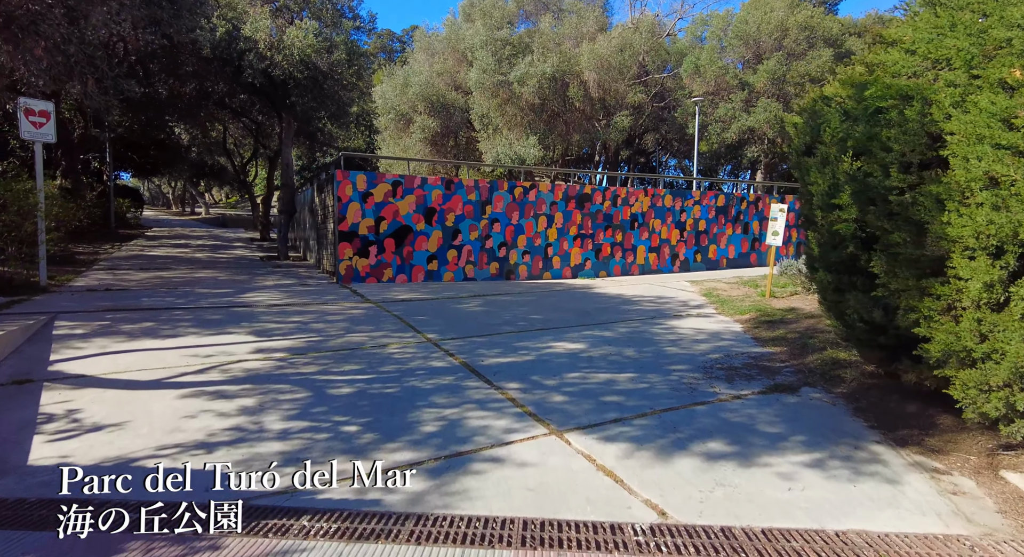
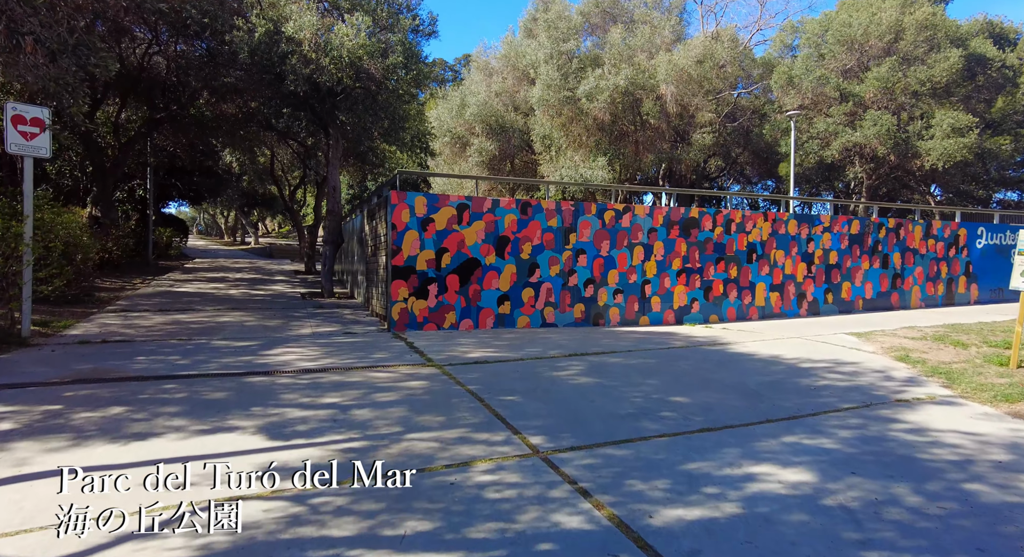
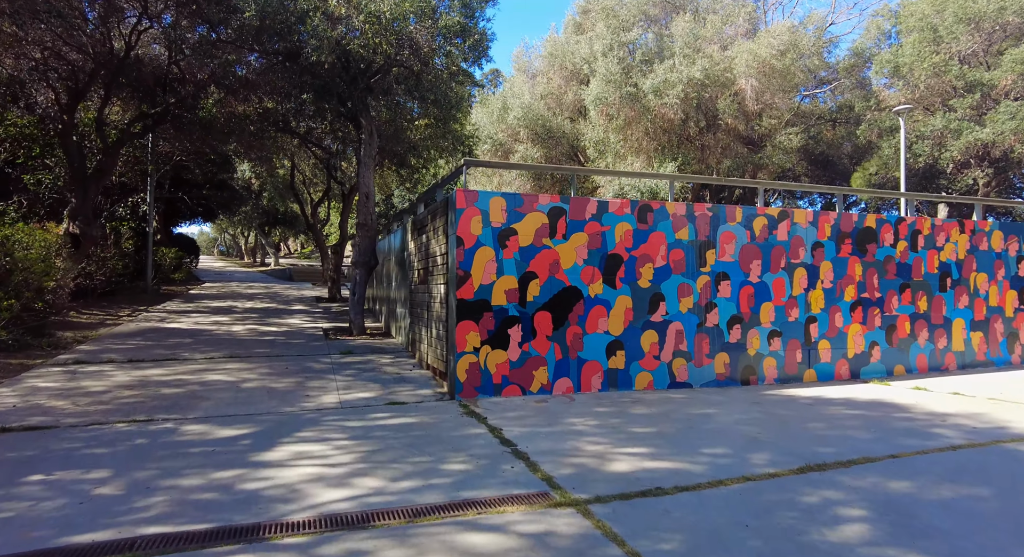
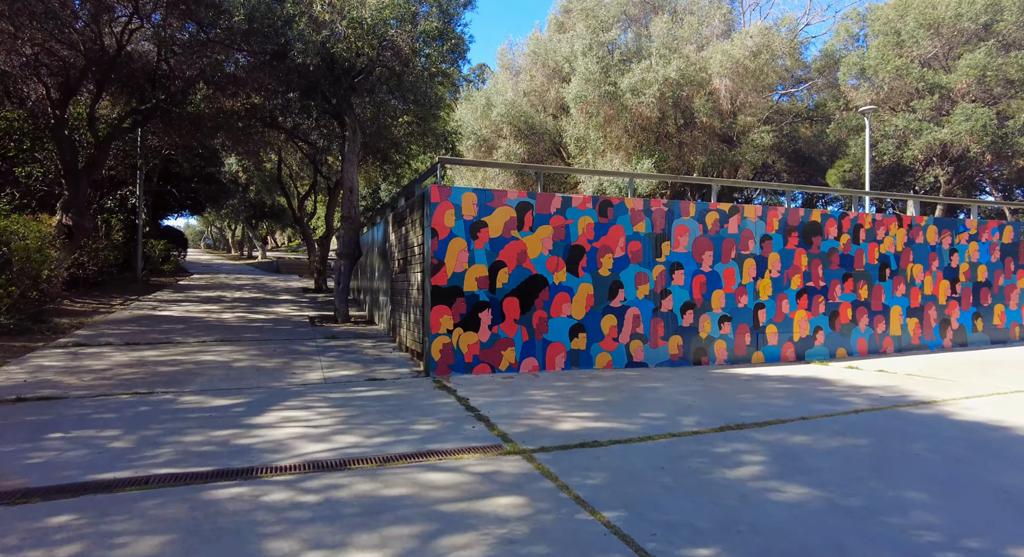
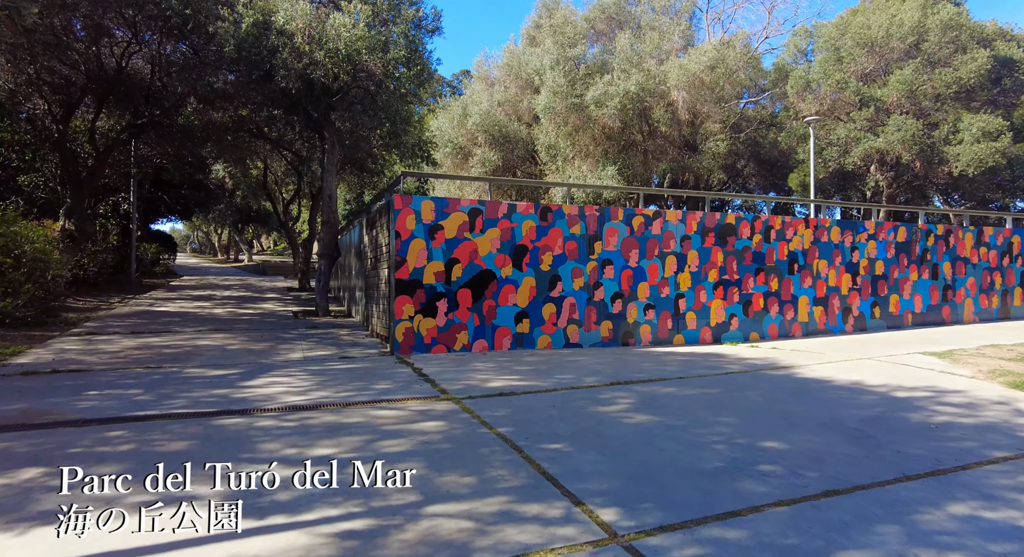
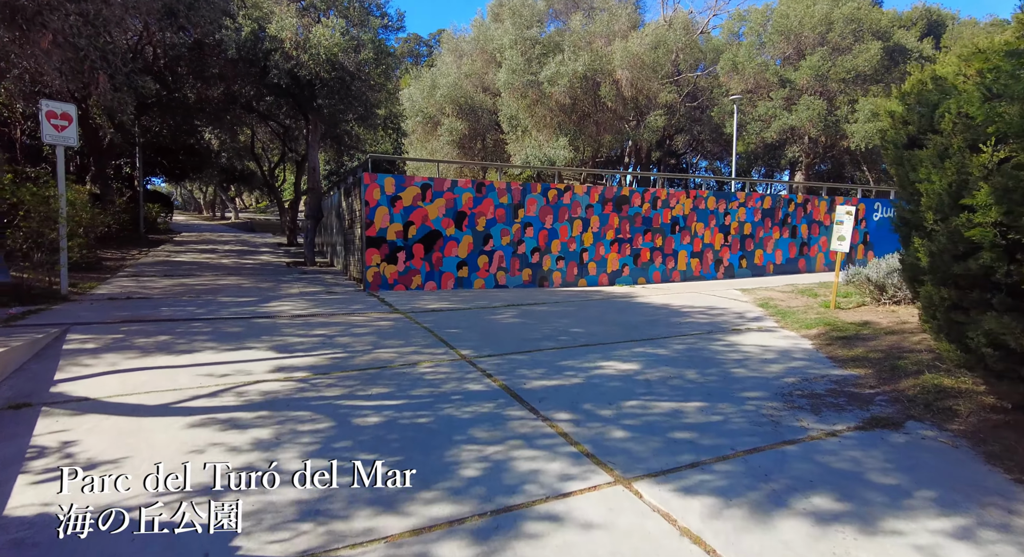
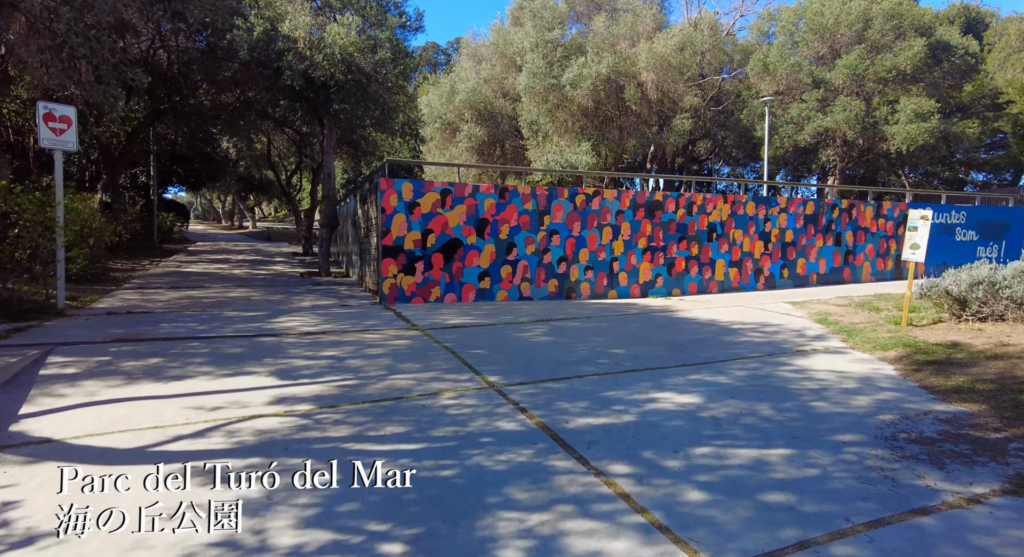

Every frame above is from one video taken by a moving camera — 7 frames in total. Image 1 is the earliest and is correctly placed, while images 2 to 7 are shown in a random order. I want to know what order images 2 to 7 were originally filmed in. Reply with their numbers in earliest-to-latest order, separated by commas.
6, 7, 2, 5, 4, 3
